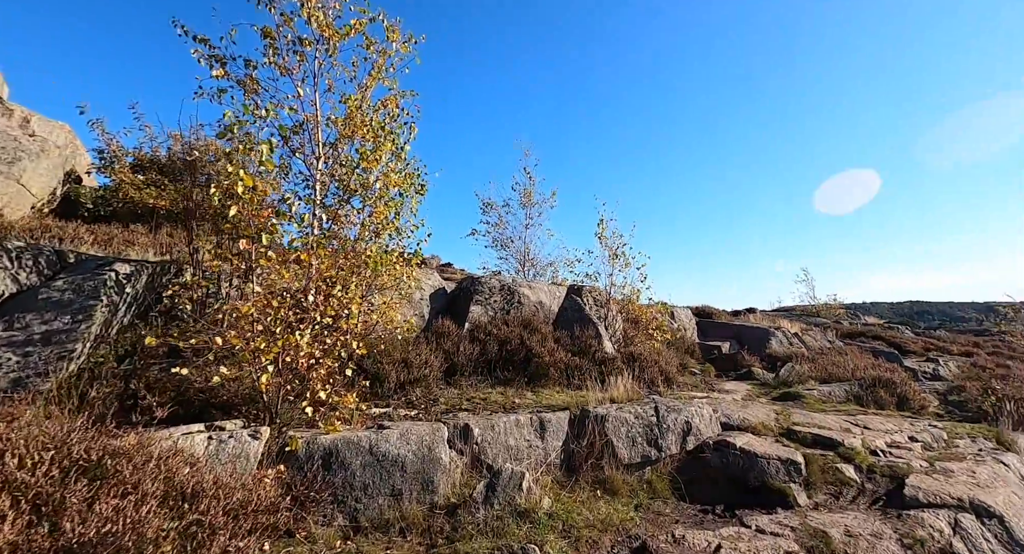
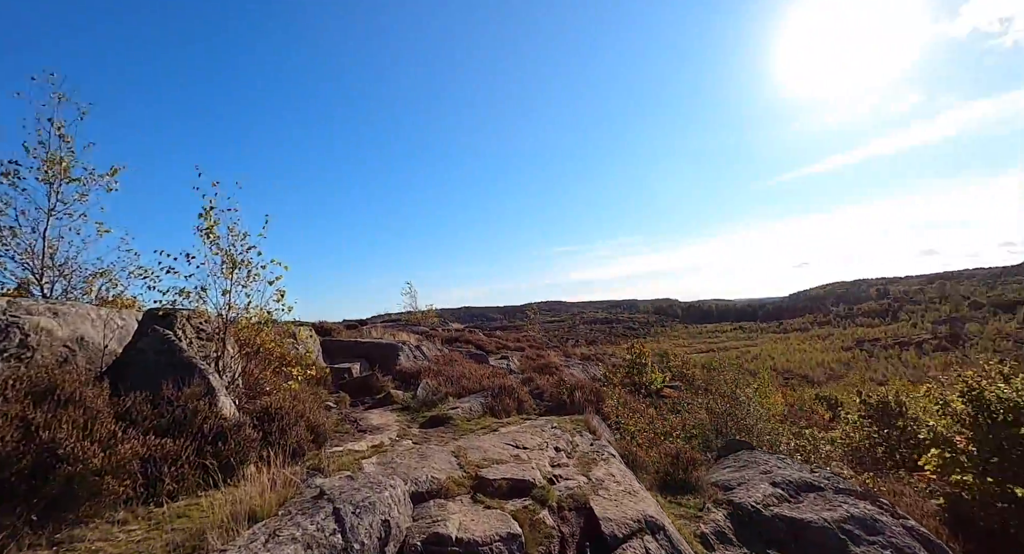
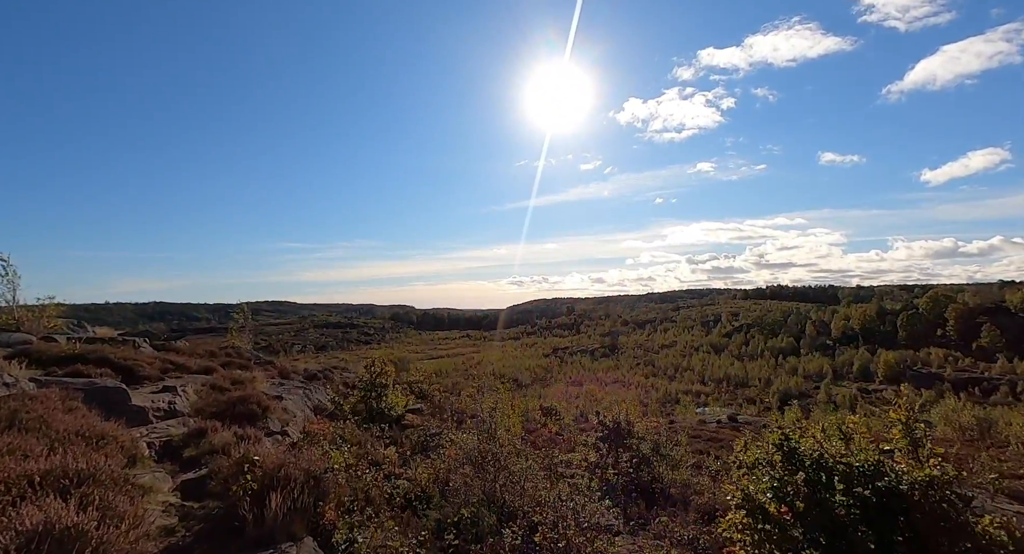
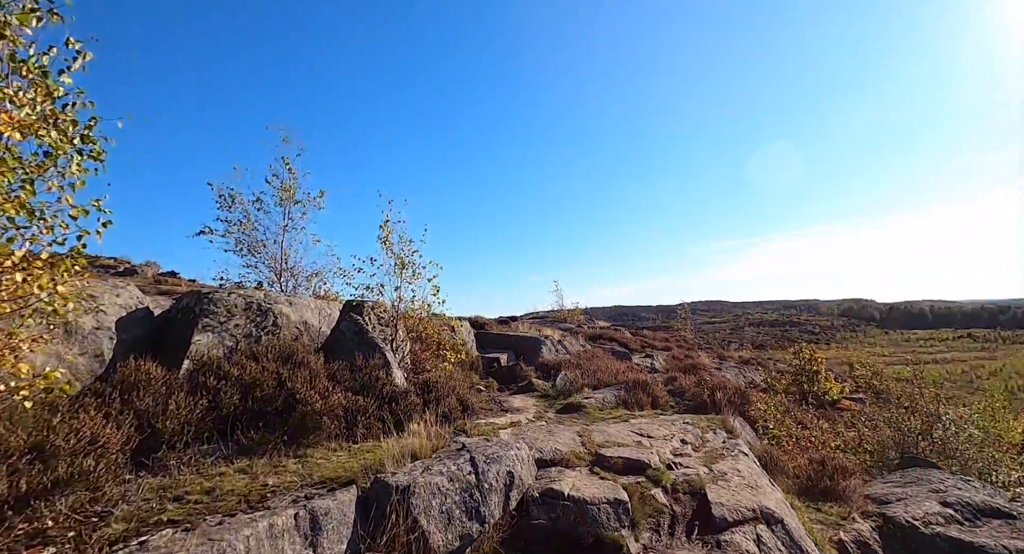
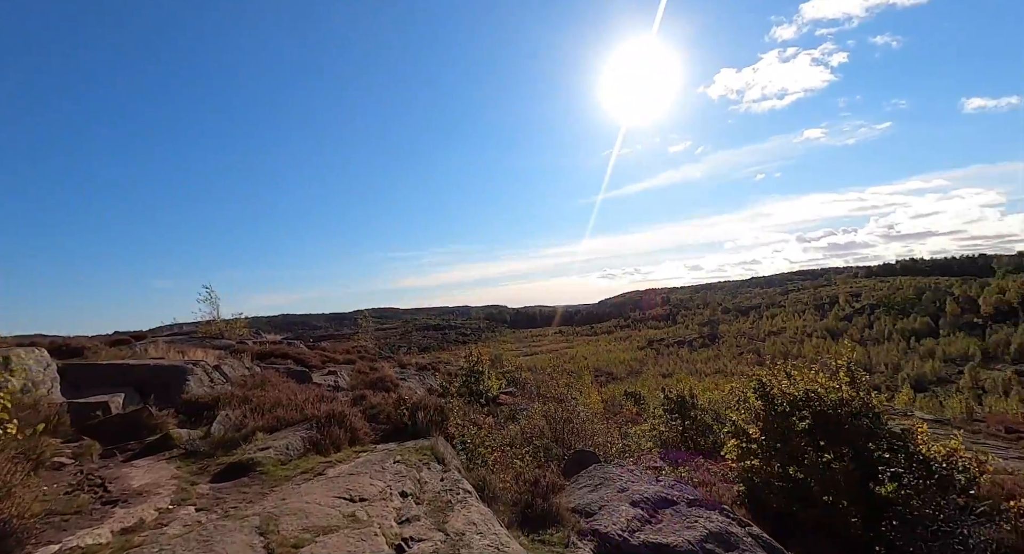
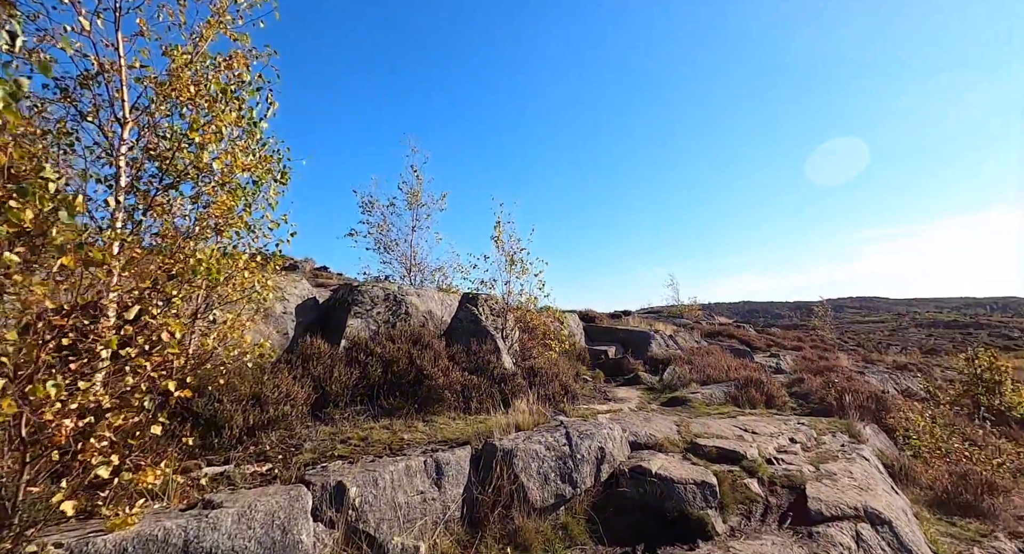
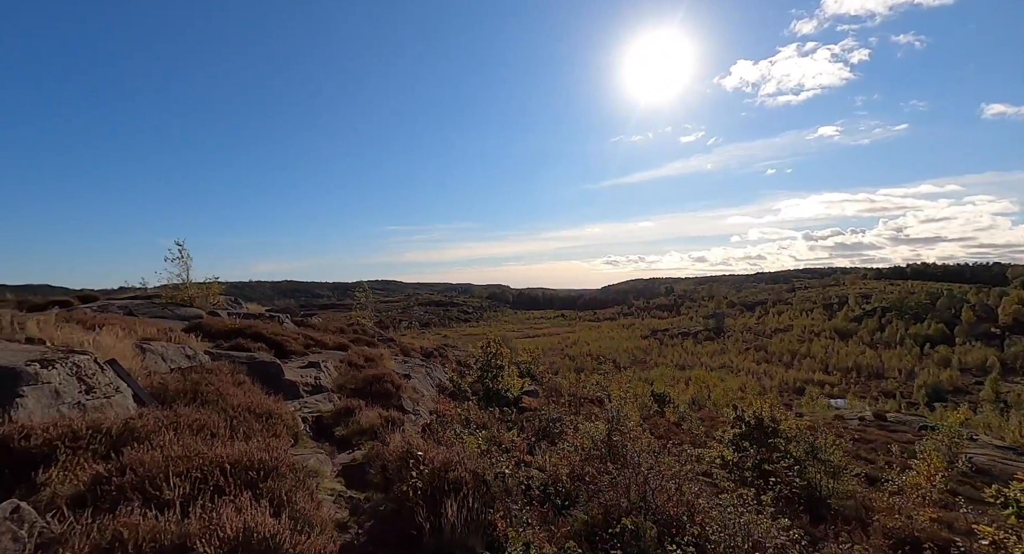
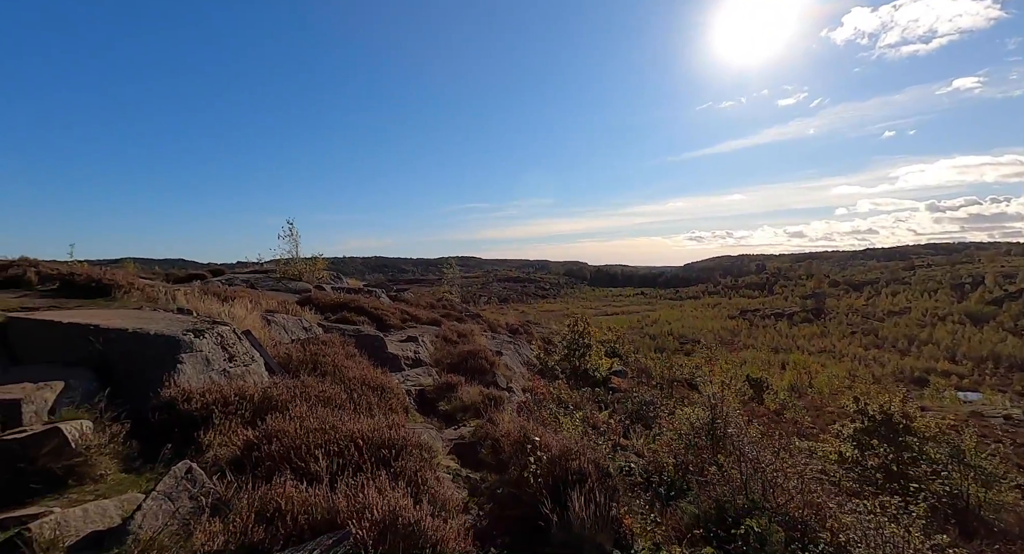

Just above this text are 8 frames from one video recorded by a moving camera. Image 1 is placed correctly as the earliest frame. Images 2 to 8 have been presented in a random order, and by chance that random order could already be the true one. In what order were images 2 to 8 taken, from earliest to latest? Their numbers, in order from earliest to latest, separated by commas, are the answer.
6, 4, 2, 5, 3, 7, 8
